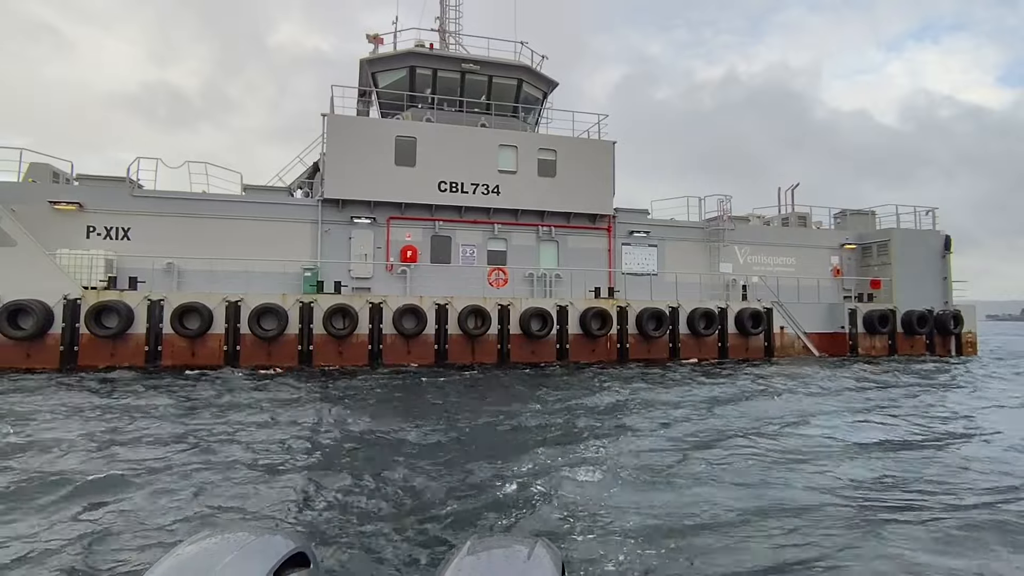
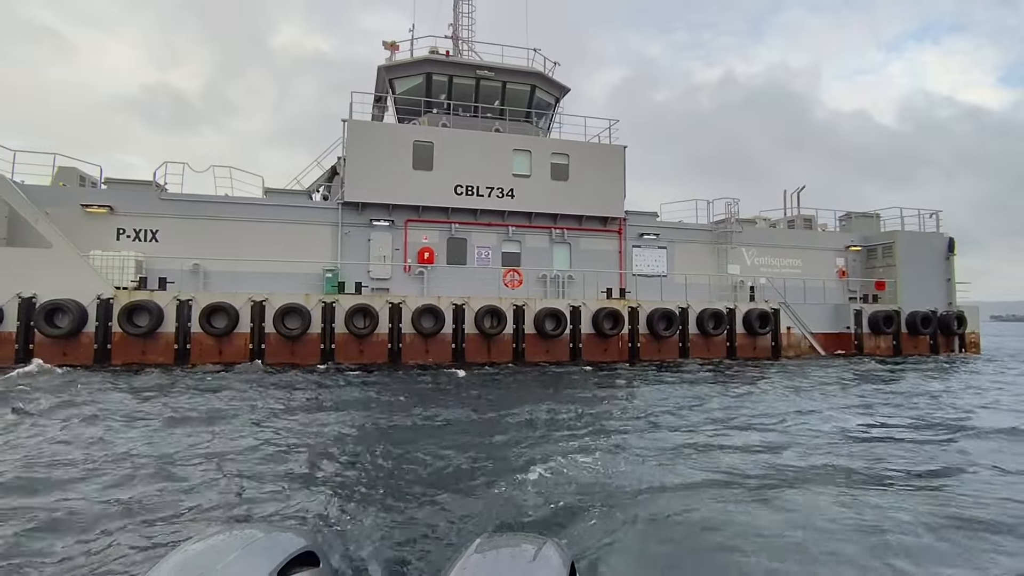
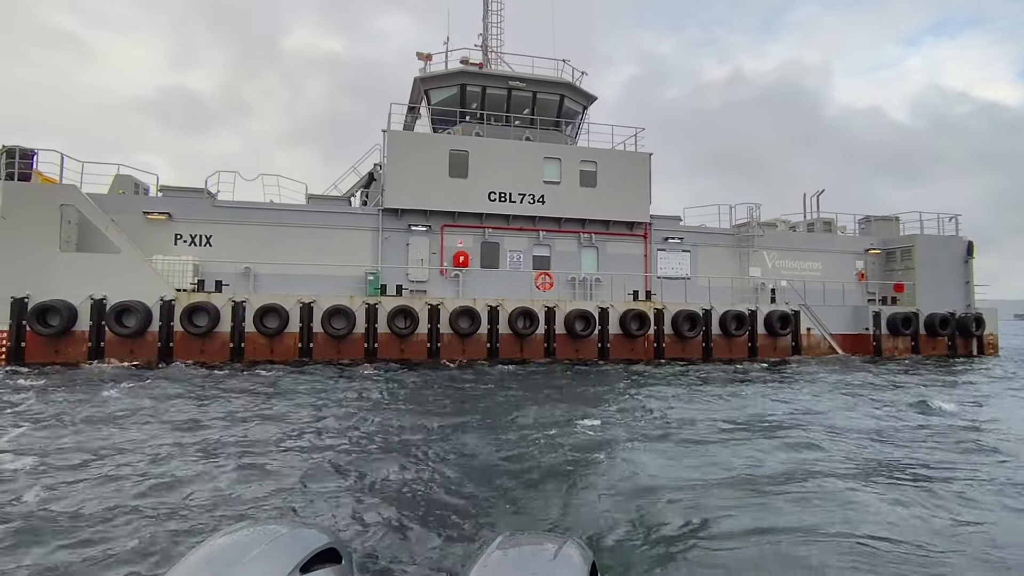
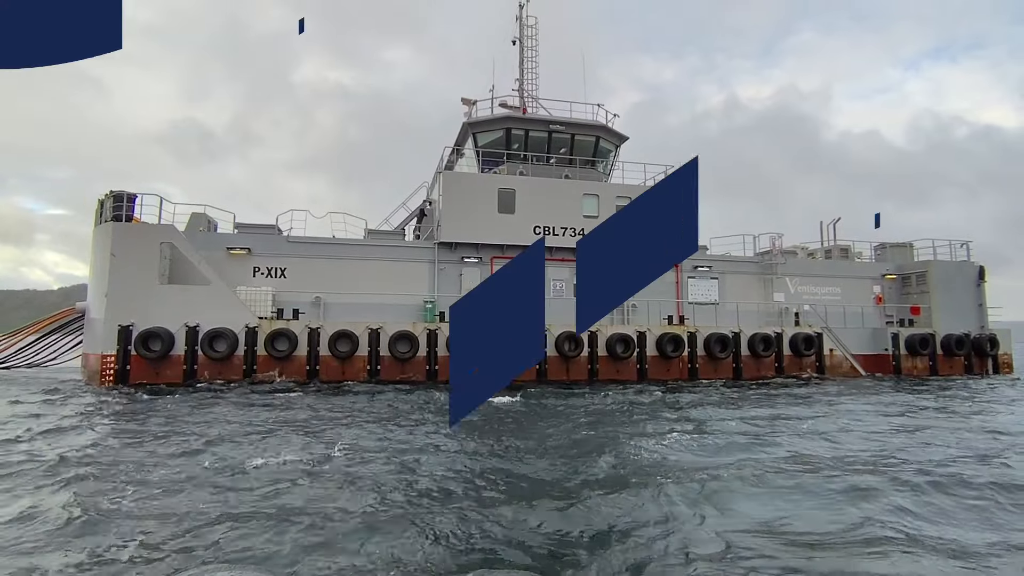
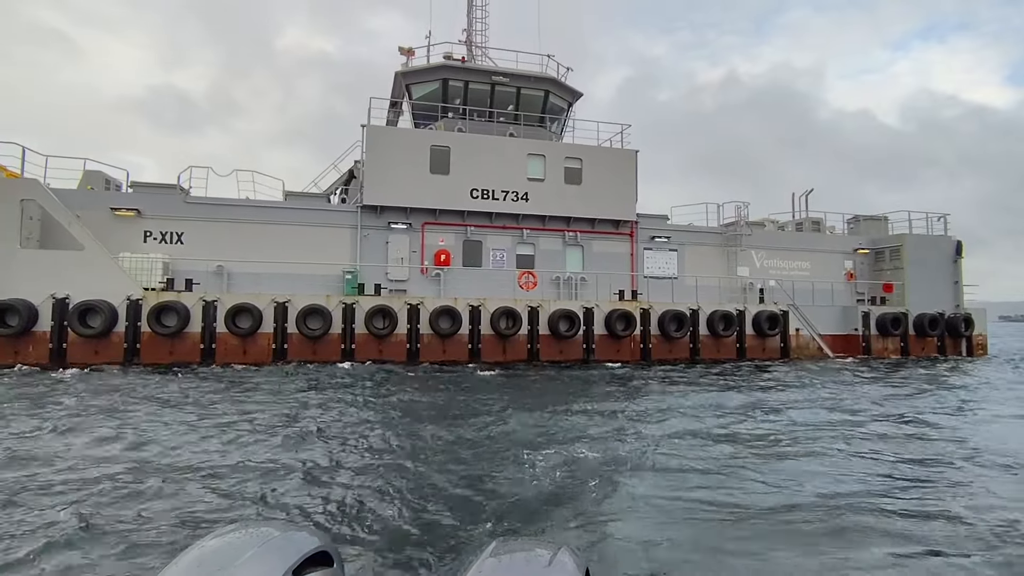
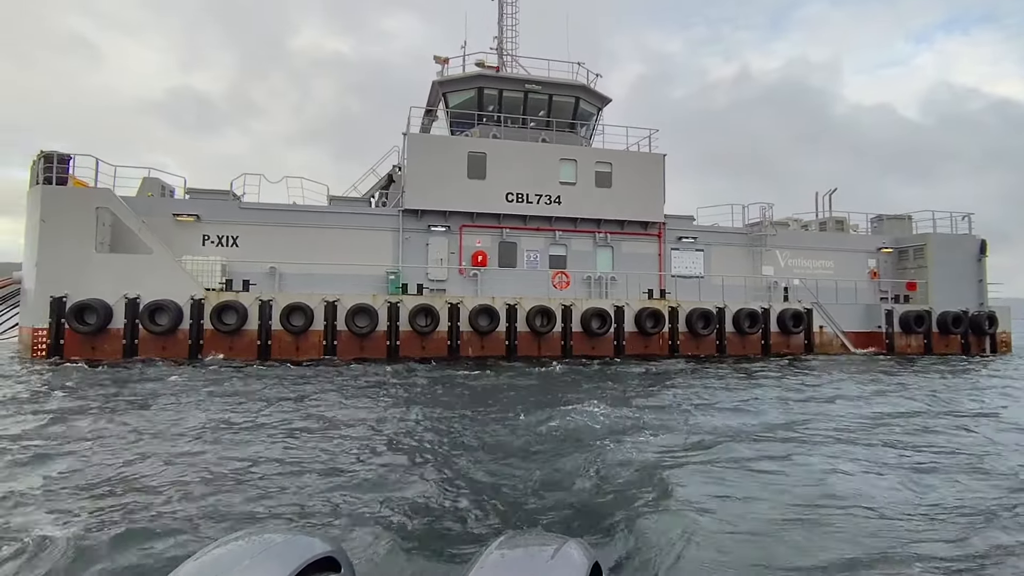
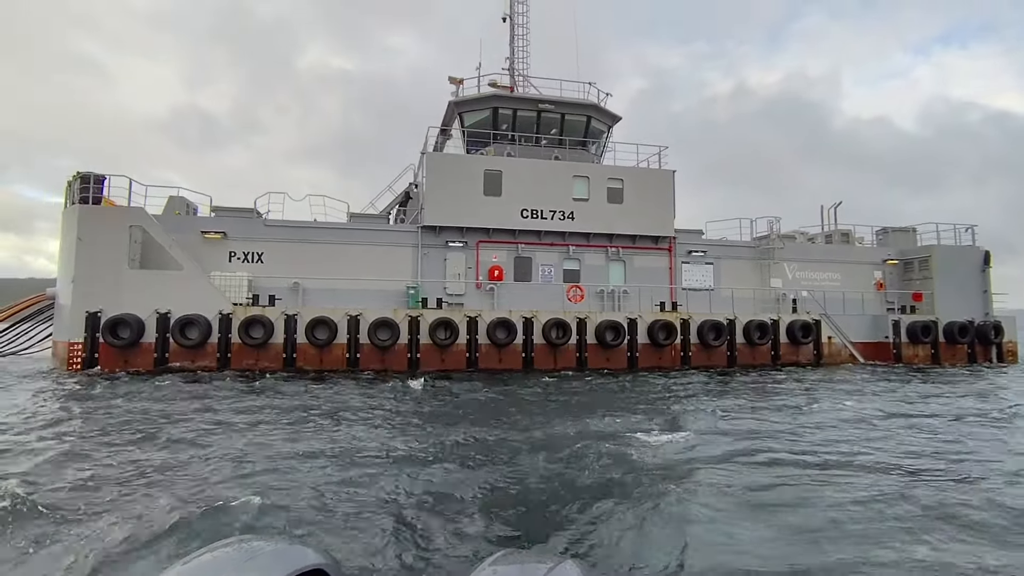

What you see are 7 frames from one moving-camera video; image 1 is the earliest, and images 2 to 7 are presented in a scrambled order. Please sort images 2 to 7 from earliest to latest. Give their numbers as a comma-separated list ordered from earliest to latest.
2, 5, 3, 6, 7, 4
